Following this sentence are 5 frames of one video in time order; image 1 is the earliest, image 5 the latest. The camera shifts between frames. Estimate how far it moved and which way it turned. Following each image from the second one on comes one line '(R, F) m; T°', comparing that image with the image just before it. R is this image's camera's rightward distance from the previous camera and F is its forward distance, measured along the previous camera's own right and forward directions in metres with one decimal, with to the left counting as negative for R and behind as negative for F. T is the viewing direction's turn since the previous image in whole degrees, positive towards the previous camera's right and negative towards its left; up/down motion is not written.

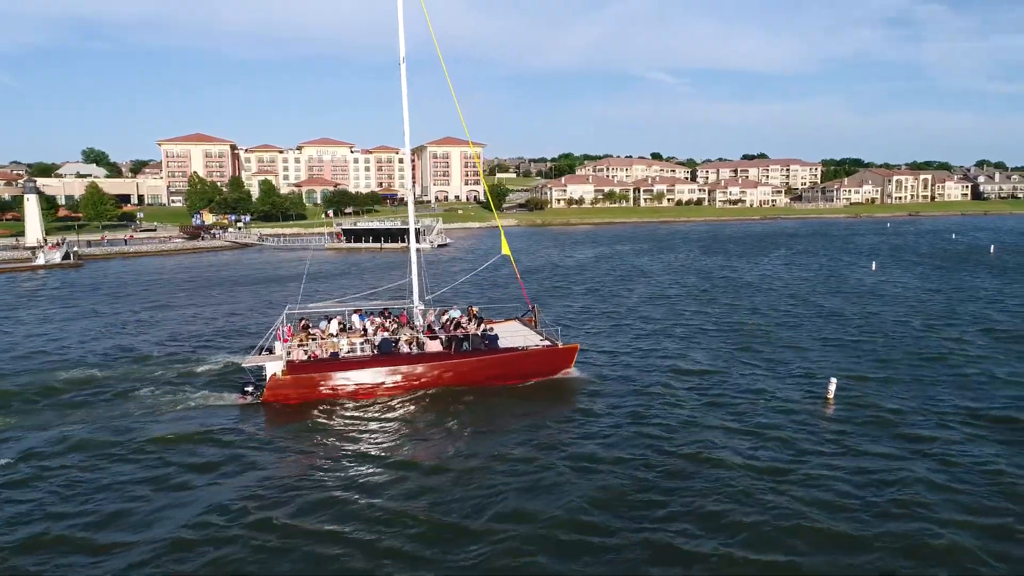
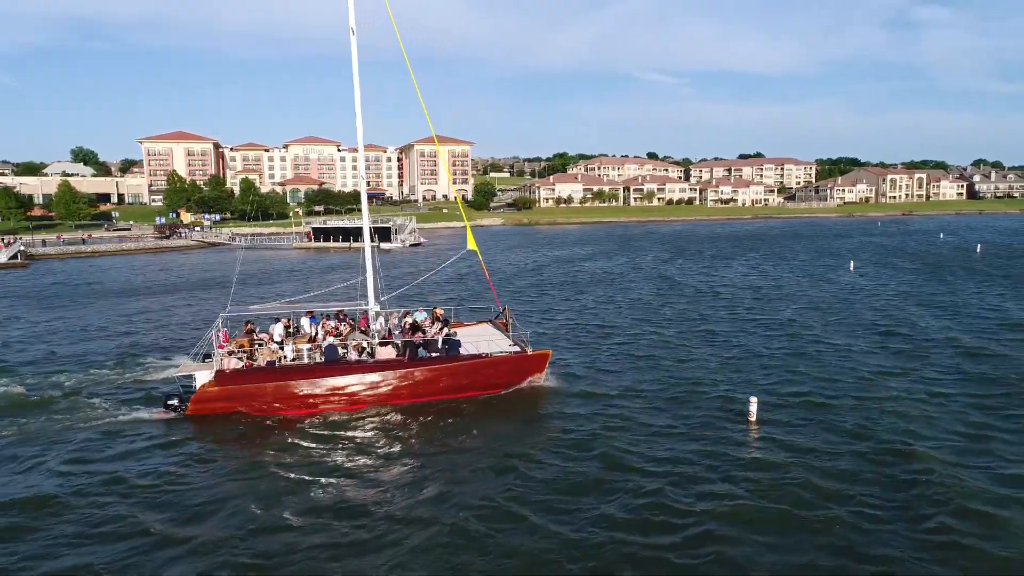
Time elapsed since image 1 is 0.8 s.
(+1.0, +1.6) m; 0°
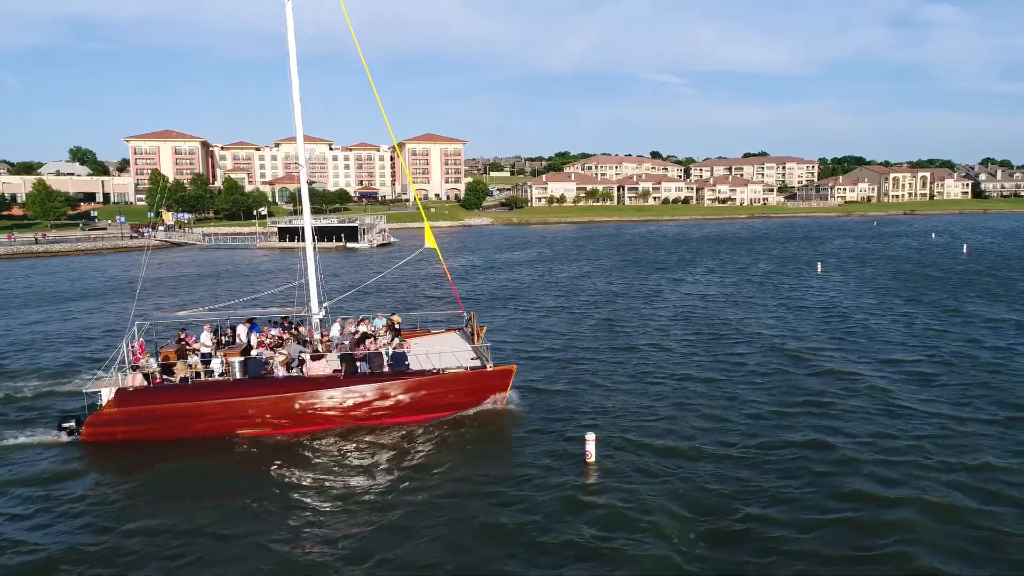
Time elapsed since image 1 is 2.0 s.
(+1.0, +2.3) m; 0°
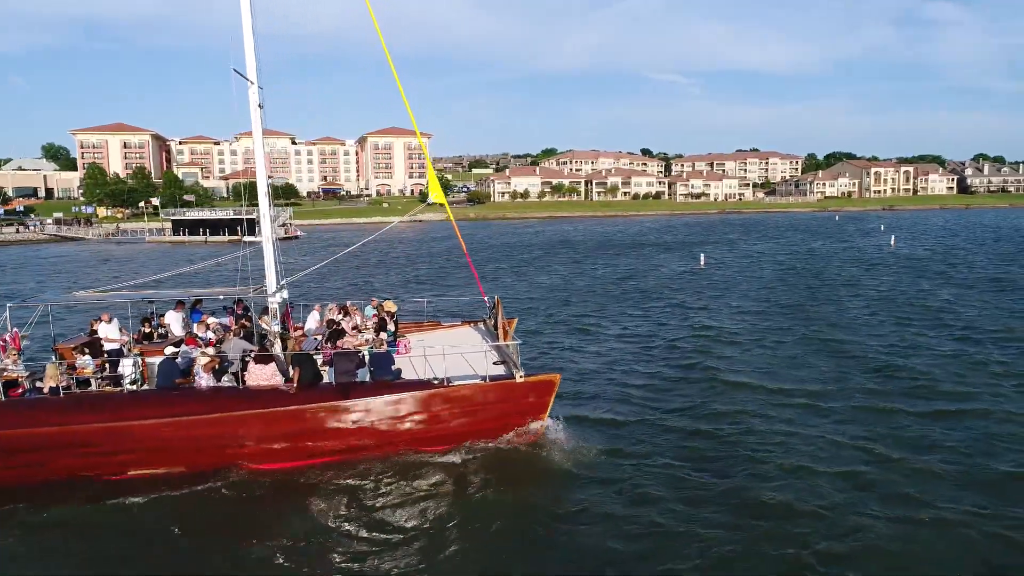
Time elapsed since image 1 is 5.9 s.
(-1.1, +4.4) m; +2°
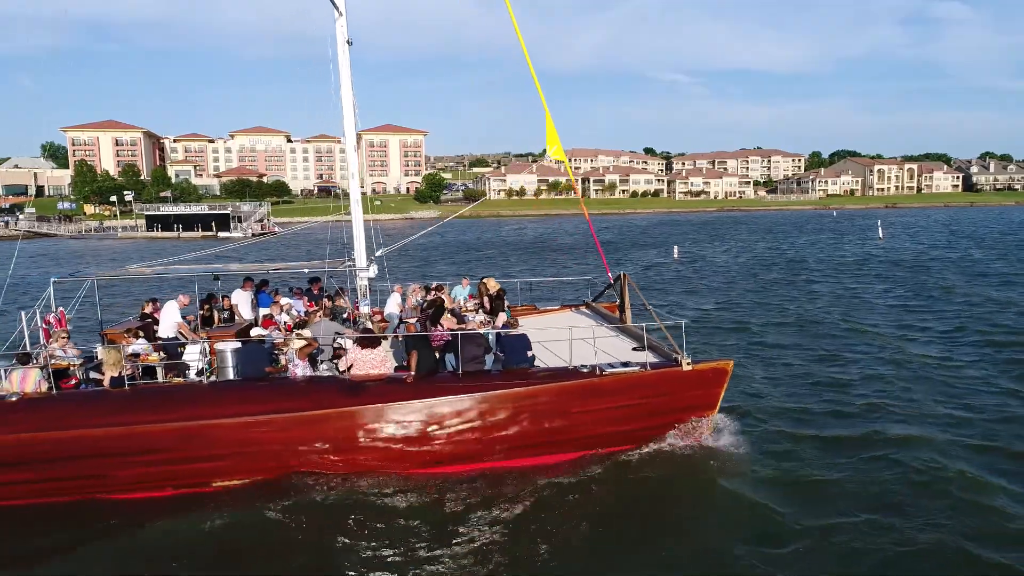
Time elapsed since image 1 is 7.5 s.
(-1.5, +1.6) m; +1°
